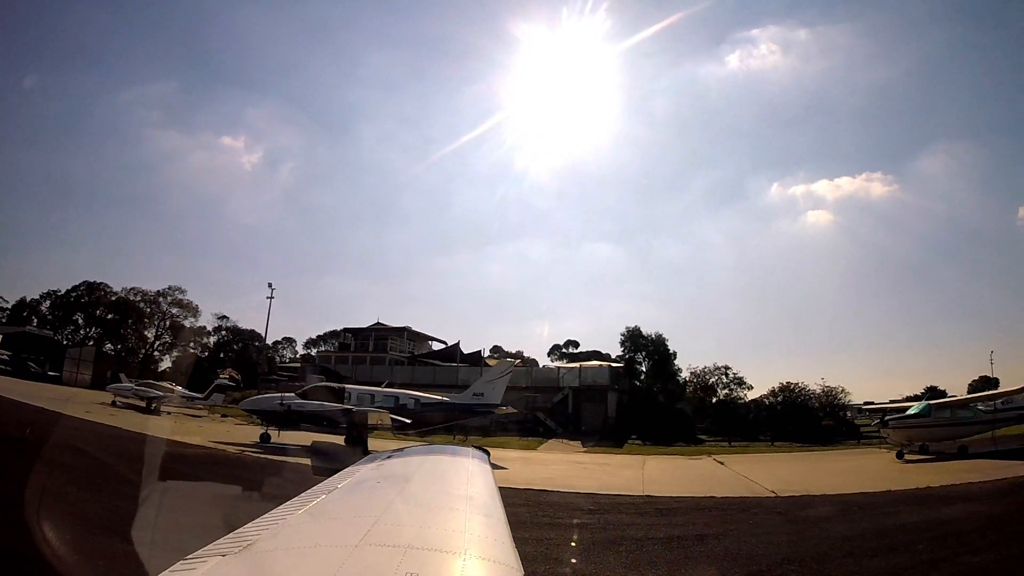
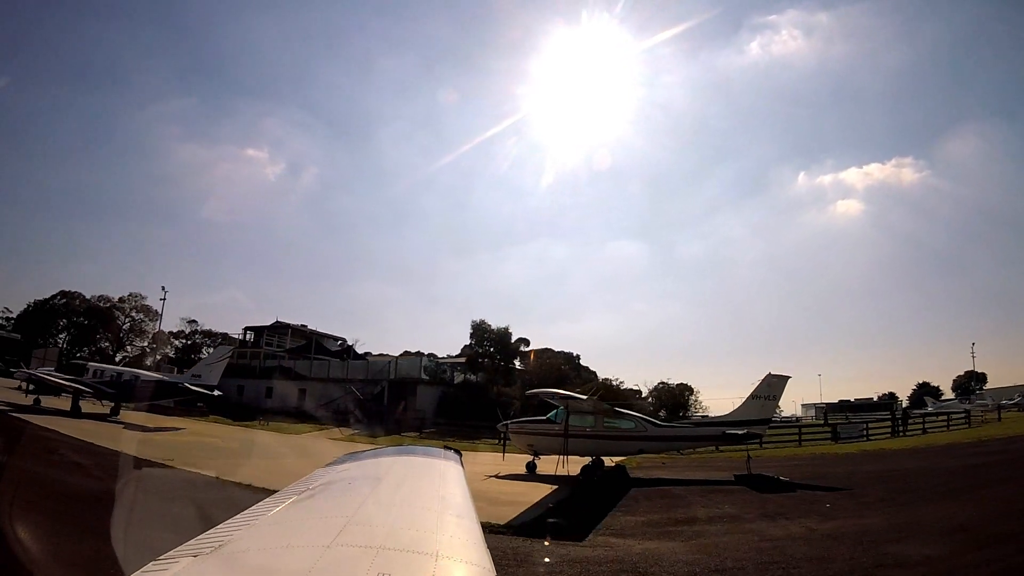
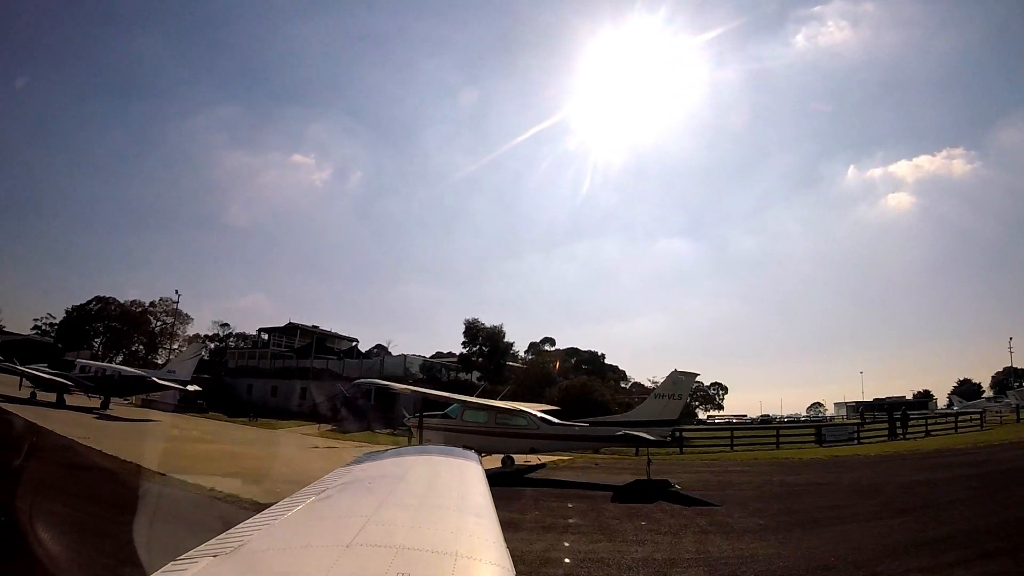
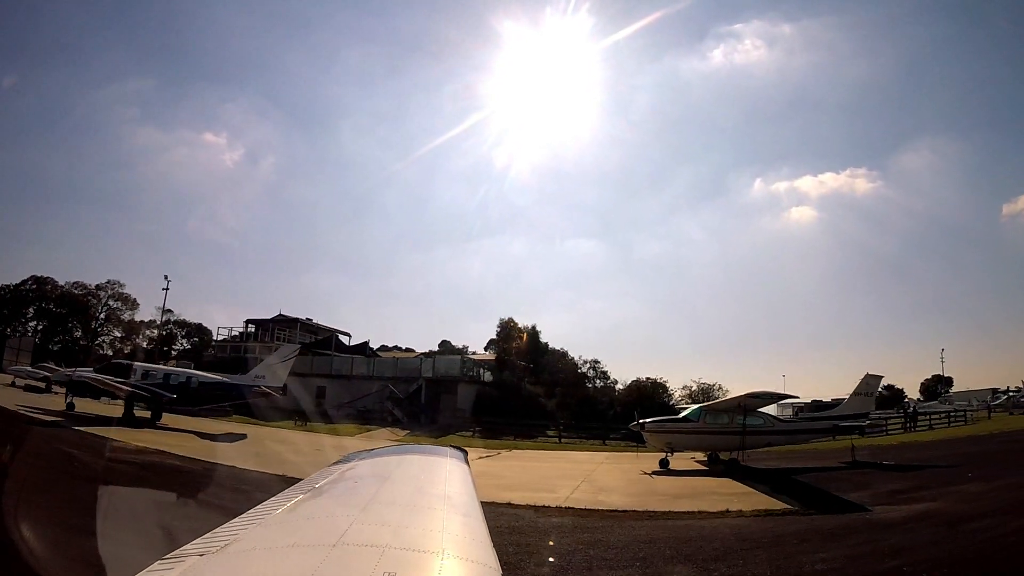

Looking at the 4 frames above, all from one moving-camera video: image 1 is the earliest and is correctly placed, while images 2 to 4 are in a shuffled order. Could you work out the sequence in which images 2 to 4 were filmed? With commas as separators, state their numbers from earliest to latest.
4, 2, 3
